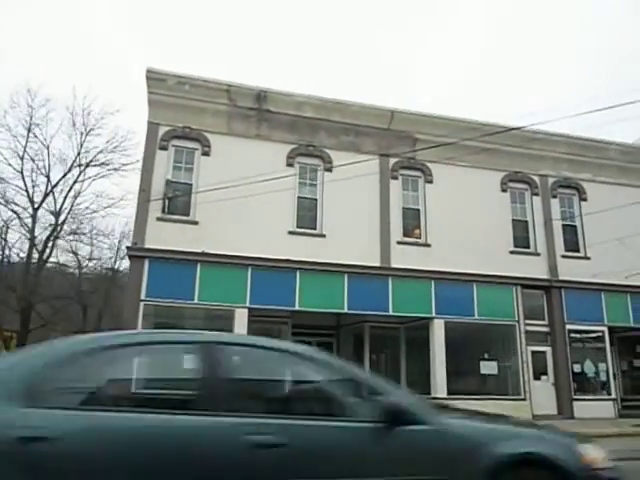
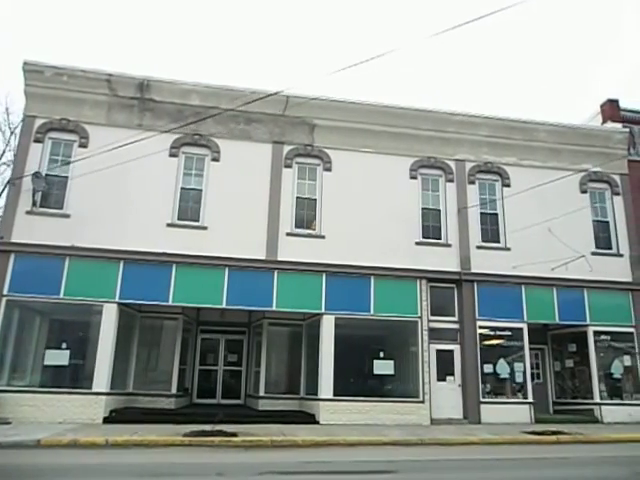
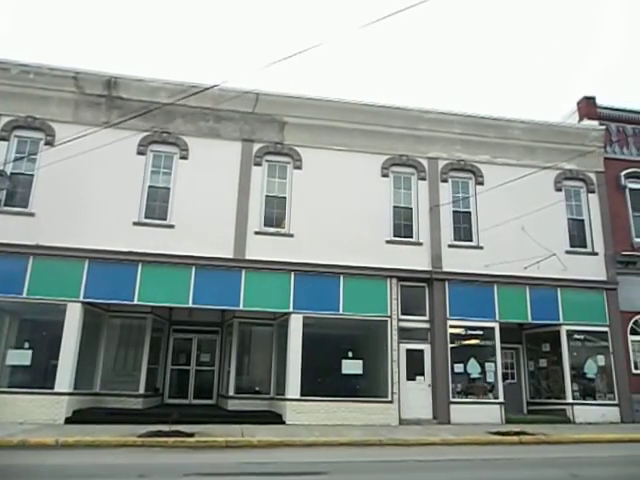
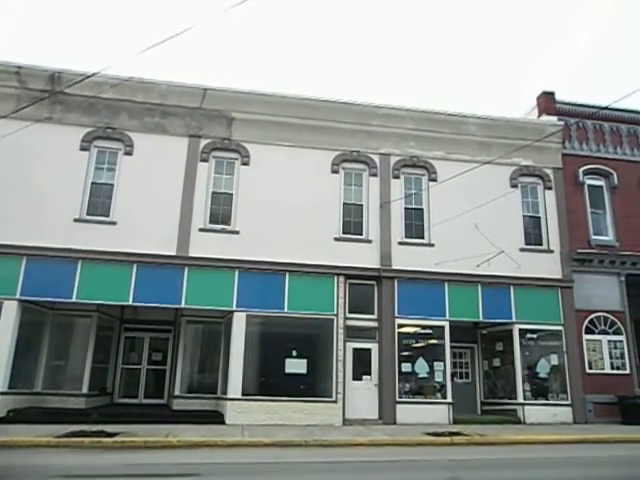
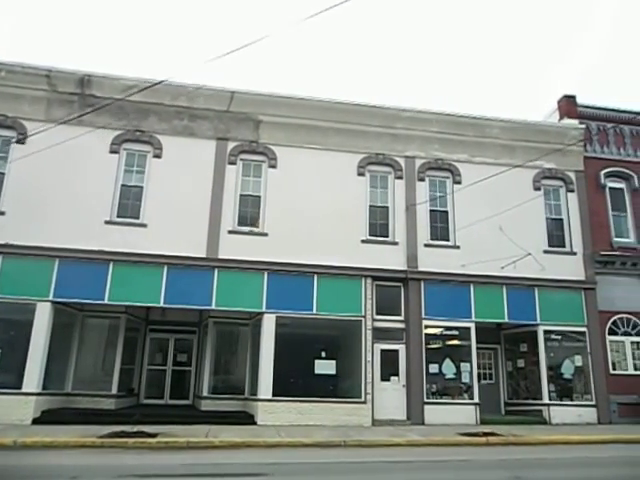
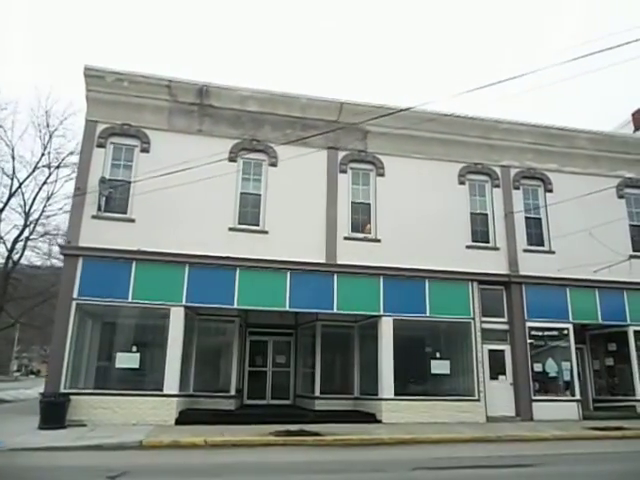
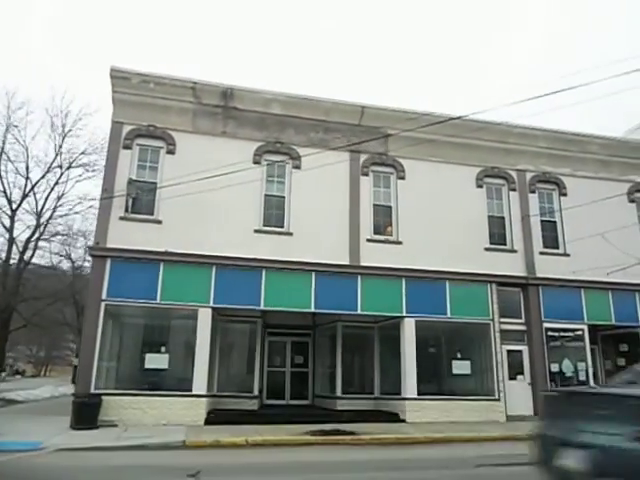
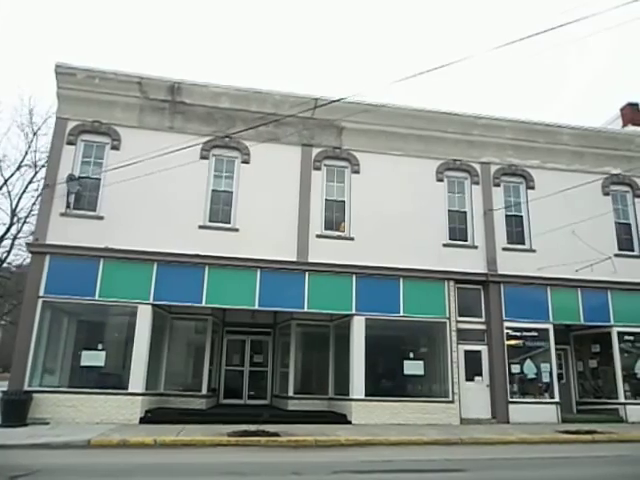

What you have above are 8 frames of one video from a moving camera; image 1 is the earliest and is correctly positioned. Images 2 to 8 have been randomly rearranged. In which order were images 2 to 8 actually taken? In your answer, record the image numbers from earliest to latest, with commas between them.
7, 6, 8, 2, 3, 5, 4
